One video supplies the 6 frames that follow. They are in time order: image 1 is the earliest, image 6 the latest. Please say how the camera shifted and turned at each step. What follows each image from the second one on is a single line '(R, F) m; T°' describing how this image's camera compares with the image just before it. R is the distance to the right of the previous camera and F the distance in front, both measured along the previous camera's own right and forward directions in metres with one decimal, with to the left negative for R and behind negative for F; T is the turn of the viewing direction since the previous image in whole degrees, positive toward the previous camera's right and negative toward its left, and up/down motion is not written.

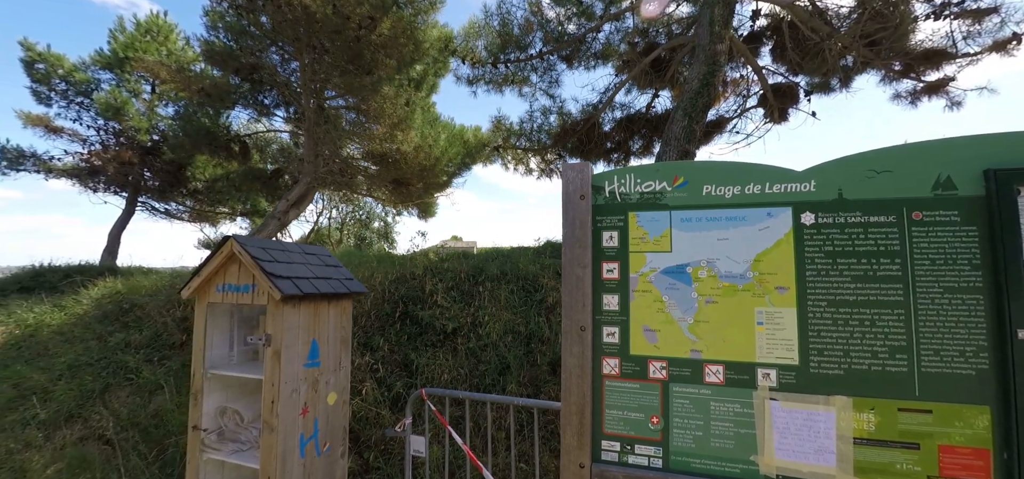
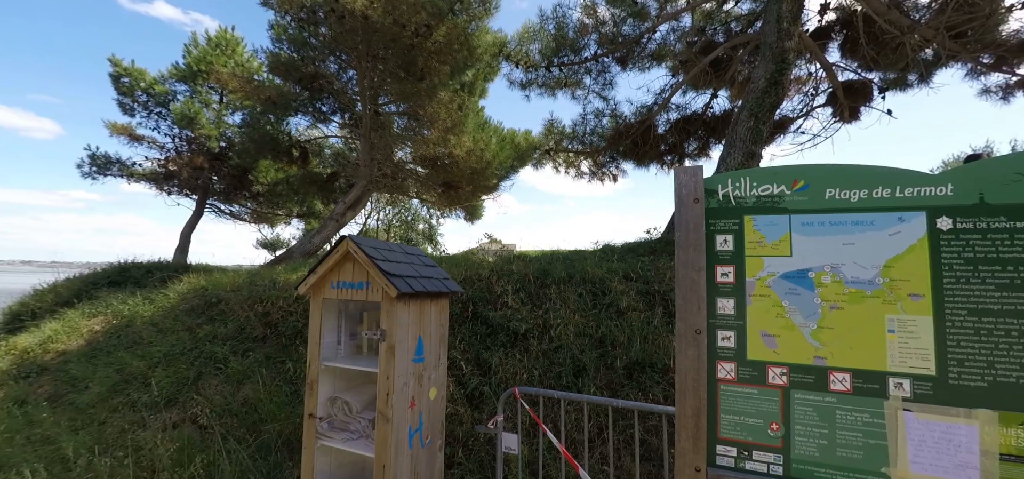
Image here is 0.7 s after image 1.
(-0.2, -0.1) m; -5°
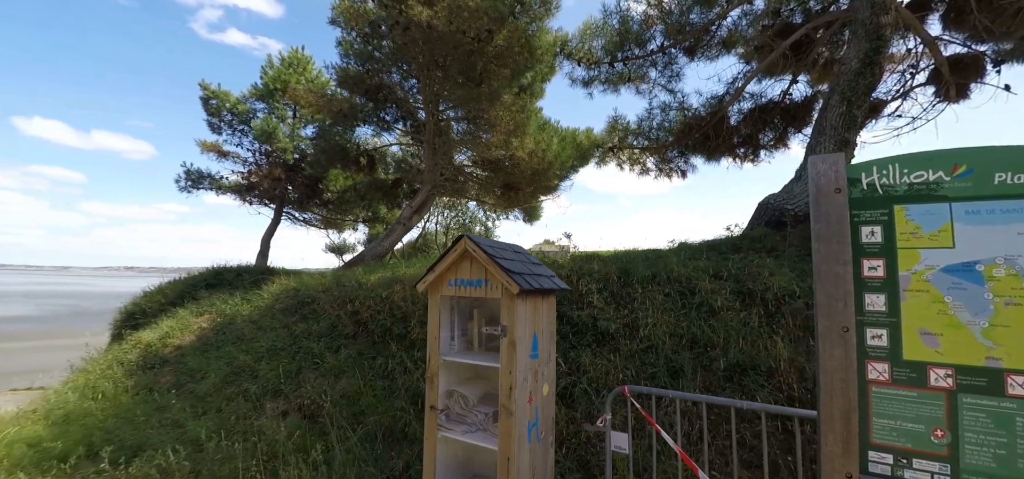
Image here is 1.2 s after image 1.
(-0.2, 0.0) m; -7°
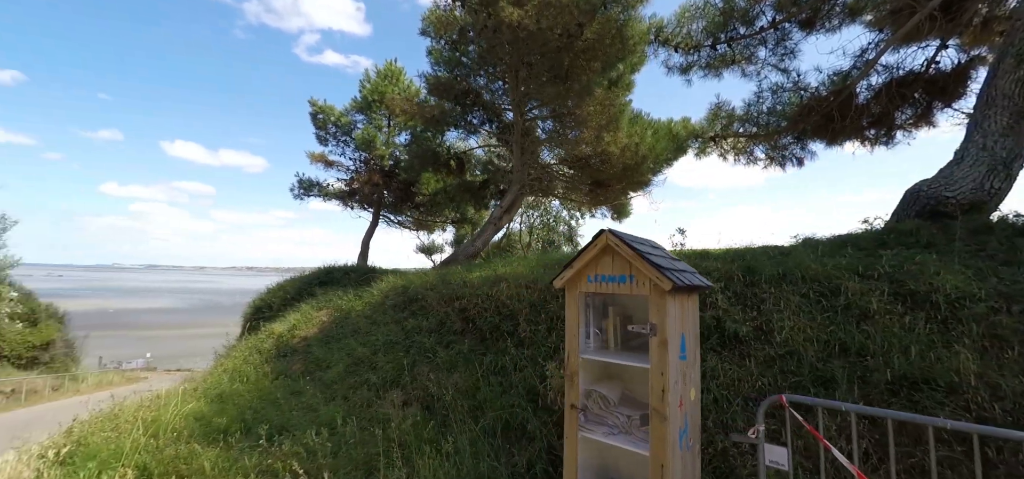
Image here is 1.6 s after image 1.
(-0.2, 0.0) m; -10°
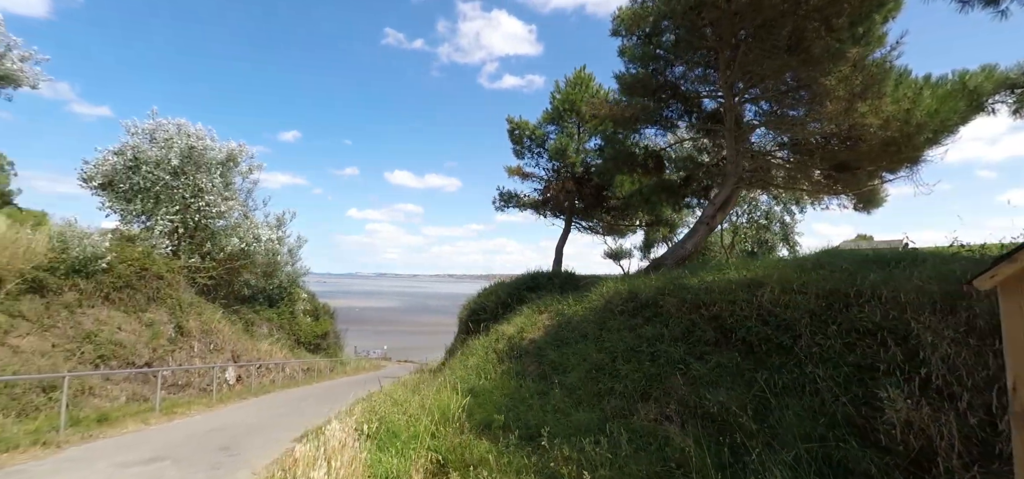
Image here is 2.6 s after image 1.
(-0.7, +0.1) m; -22°
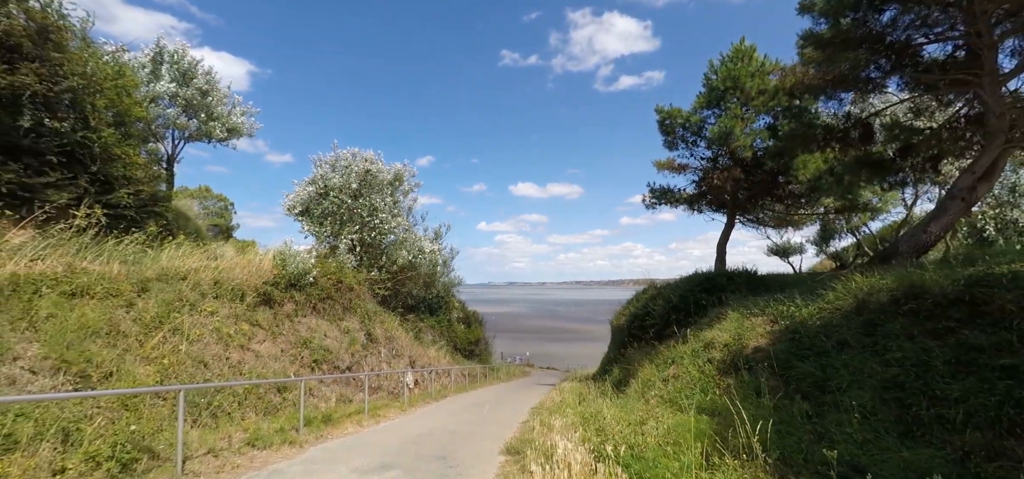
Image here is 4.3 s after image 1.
(-1.1, +0.6) m; -16°
